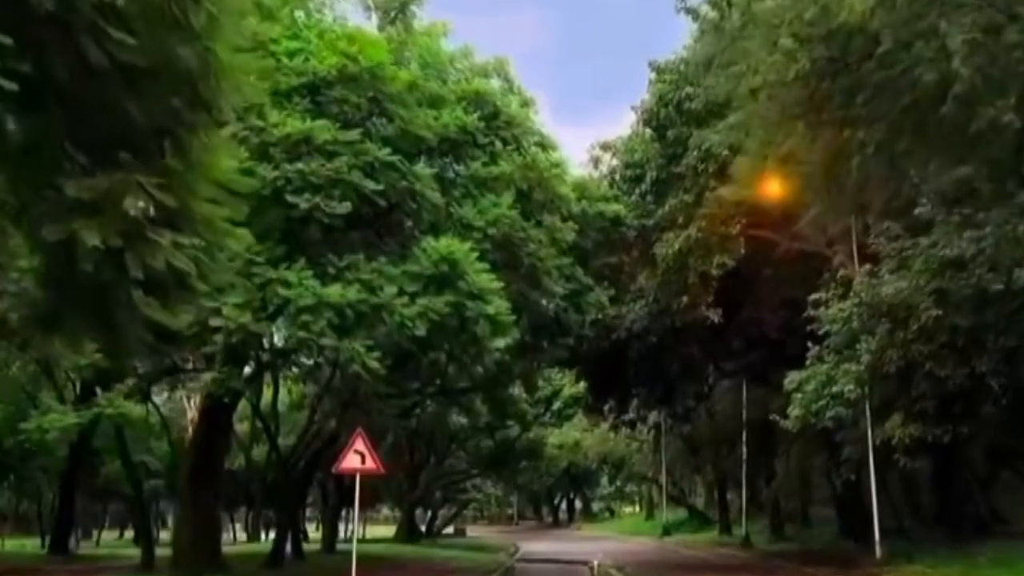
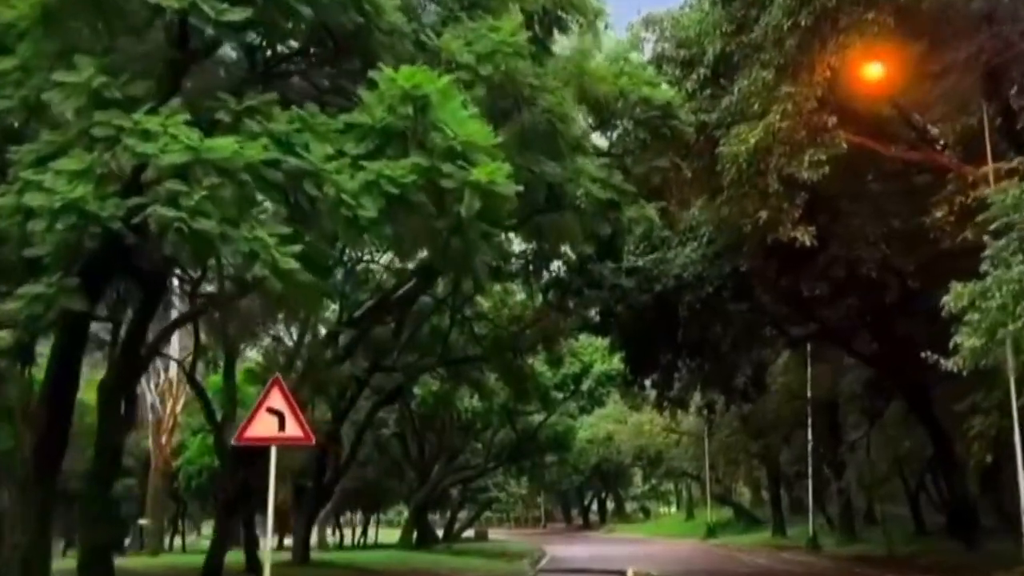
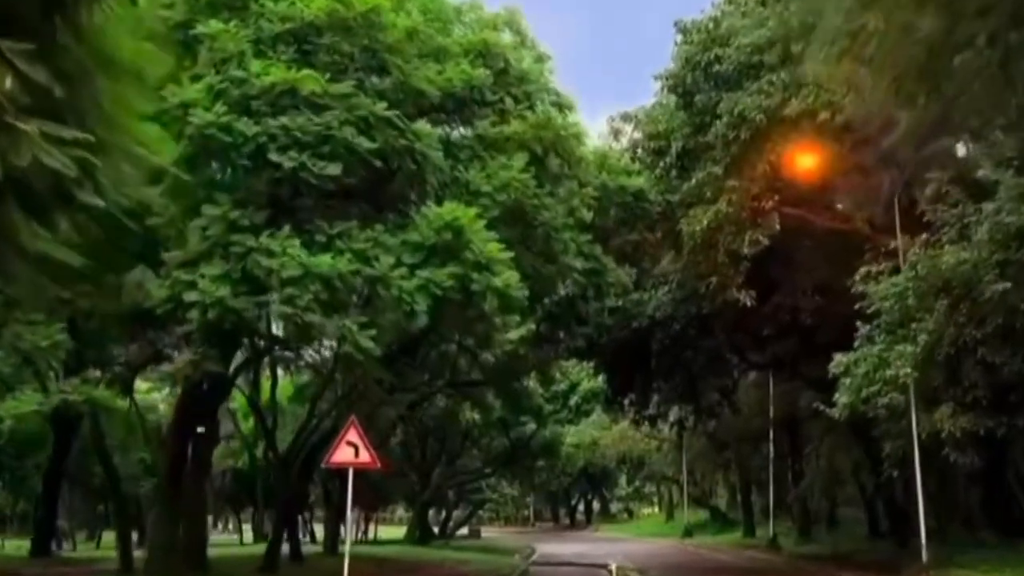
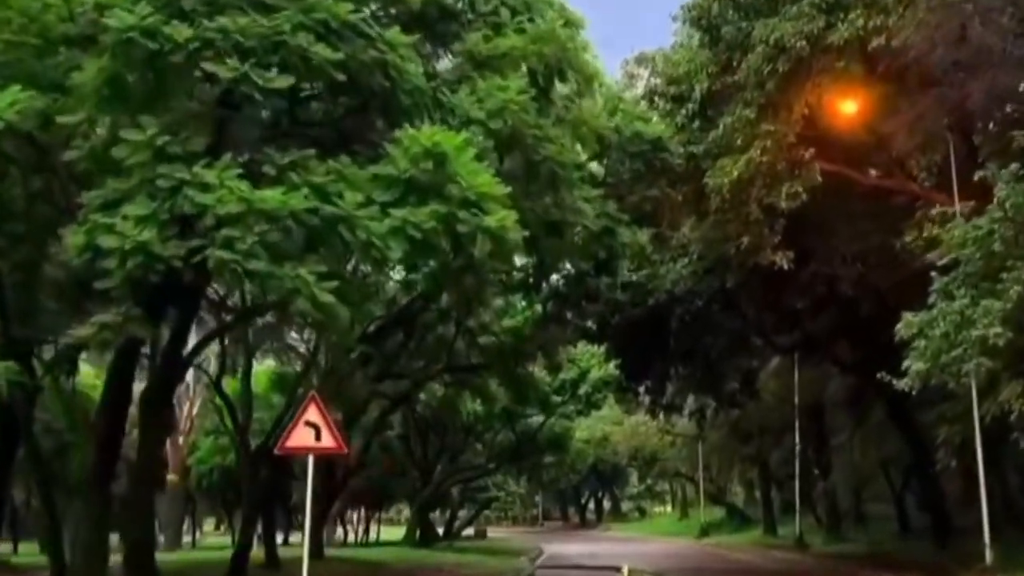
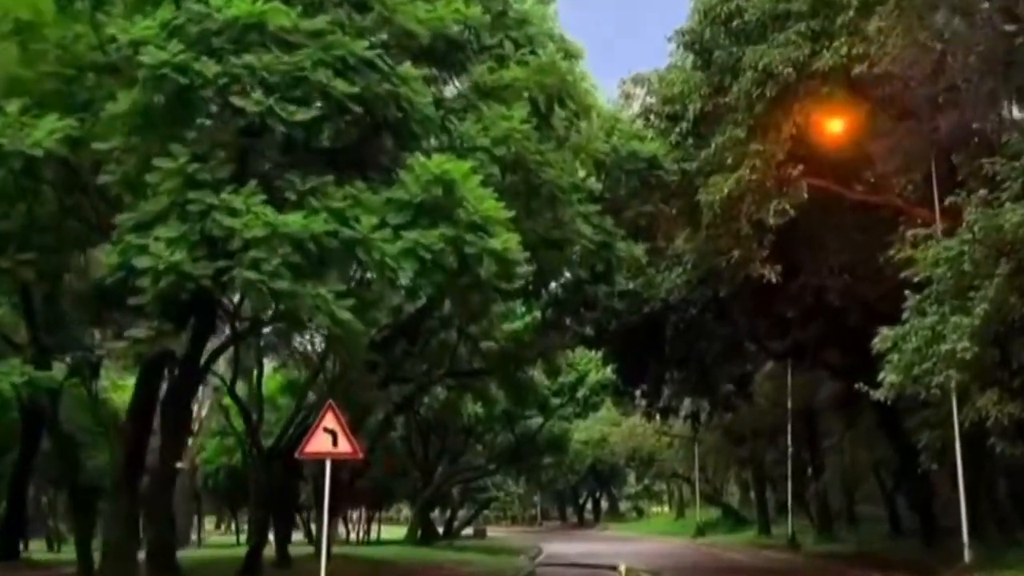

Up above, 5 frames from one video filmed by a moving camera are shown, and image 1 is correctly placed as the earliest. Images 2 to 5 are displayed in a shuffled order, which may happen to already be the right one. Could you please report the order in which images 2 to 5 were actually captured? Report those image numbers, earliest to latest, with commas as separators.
3, 5, 4, 2
